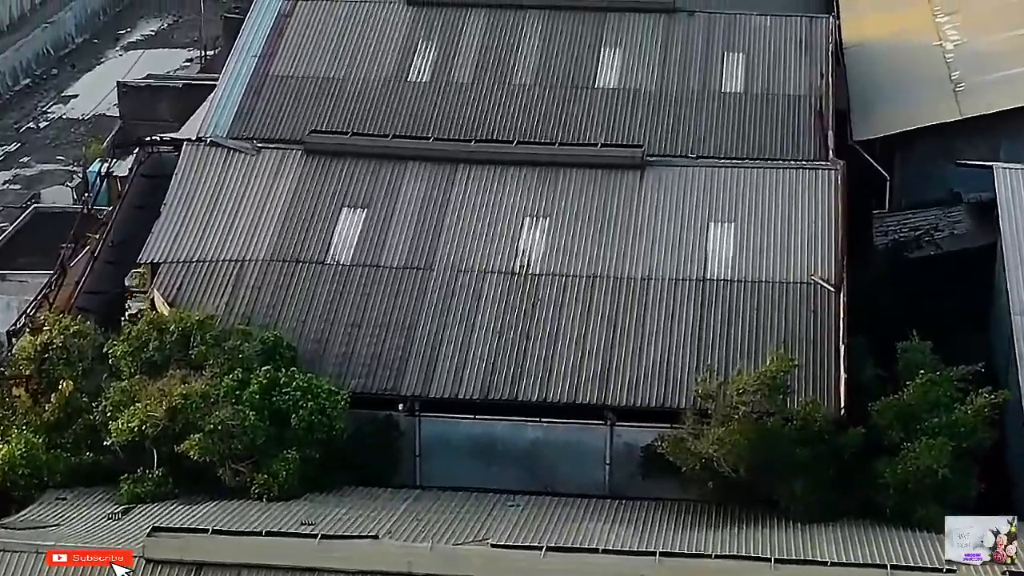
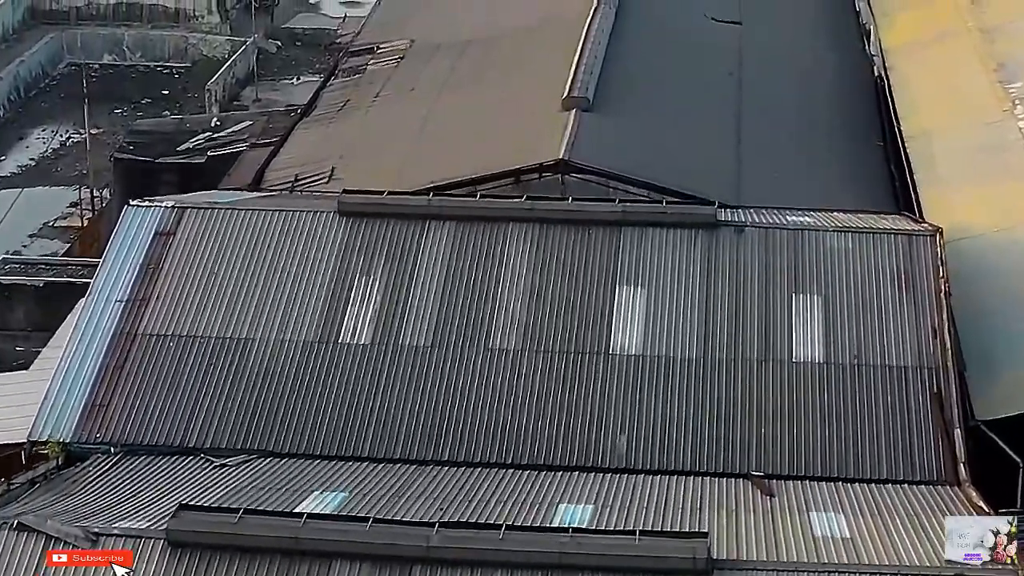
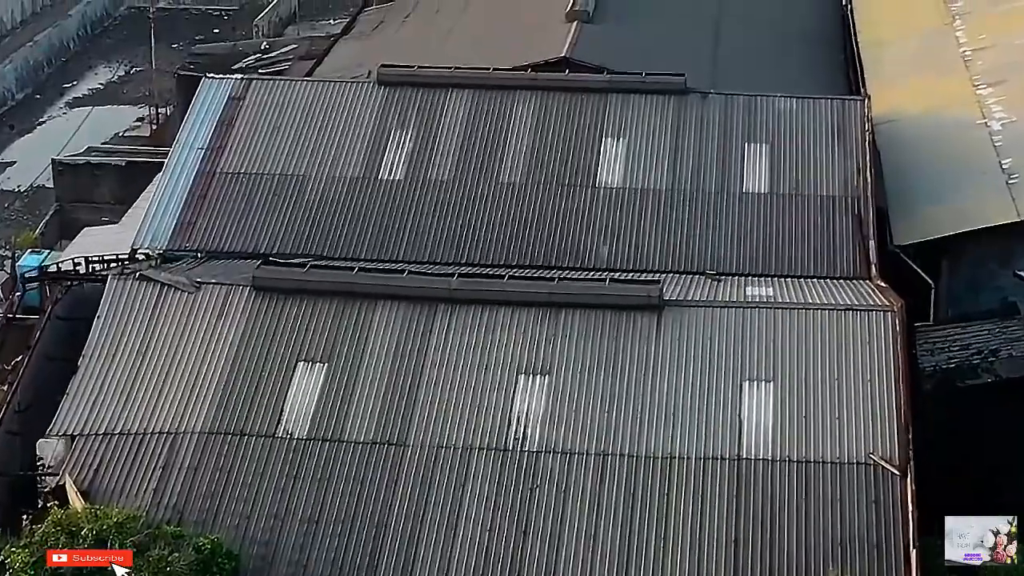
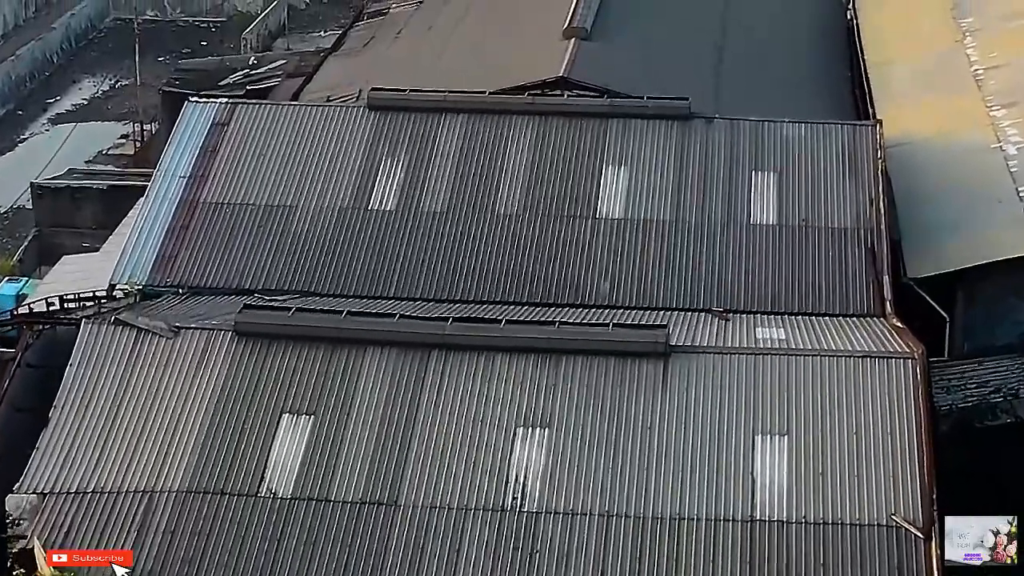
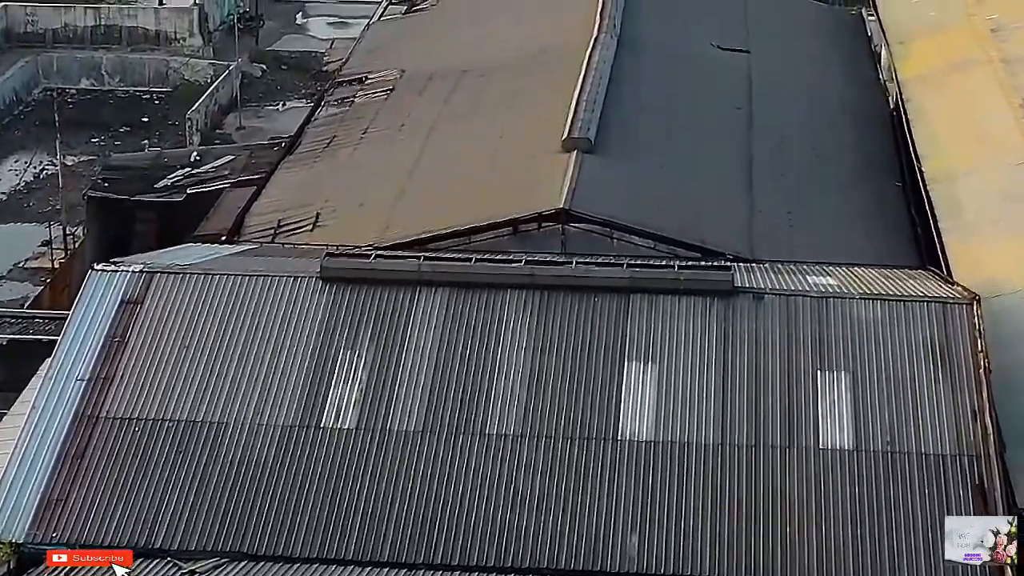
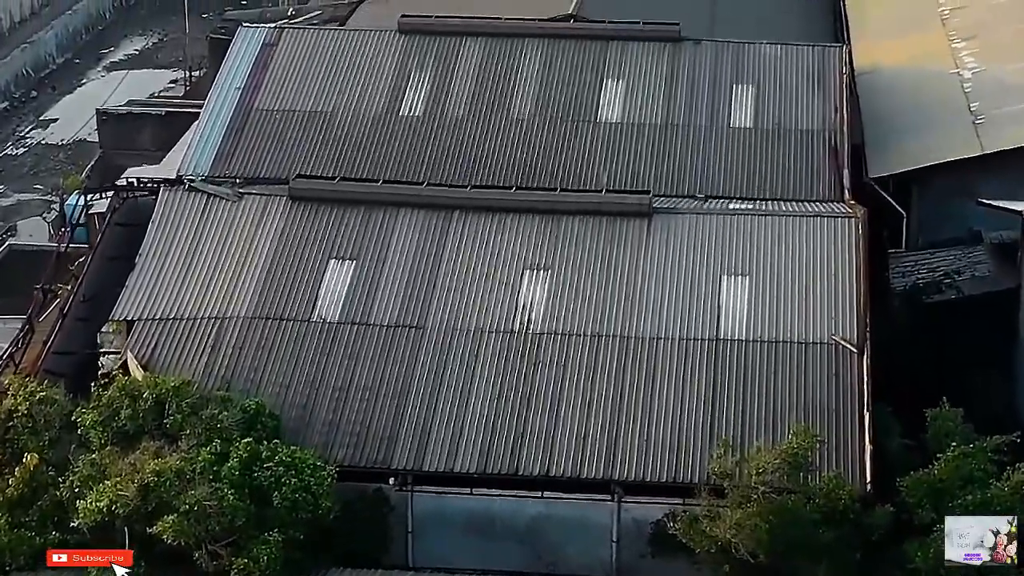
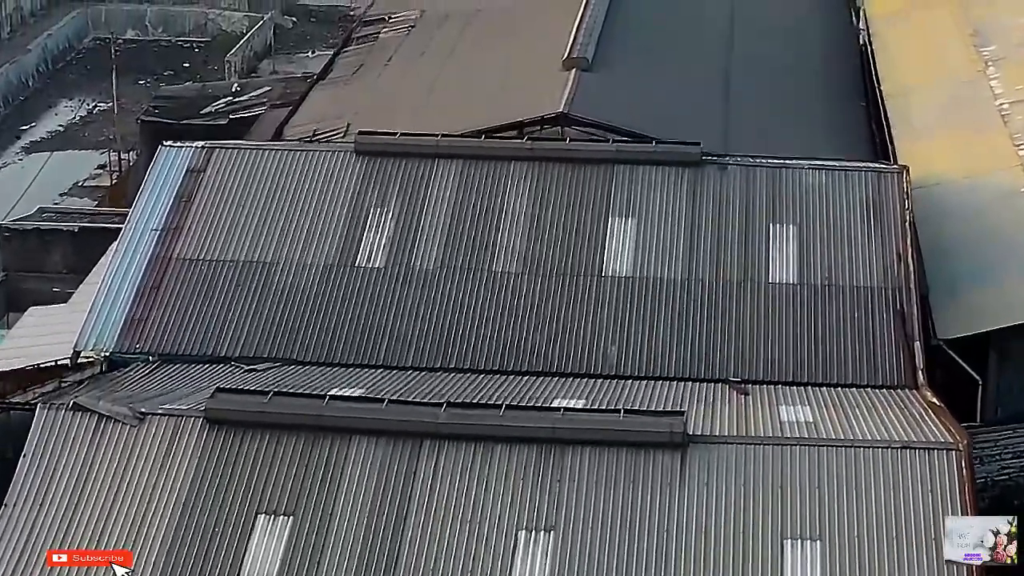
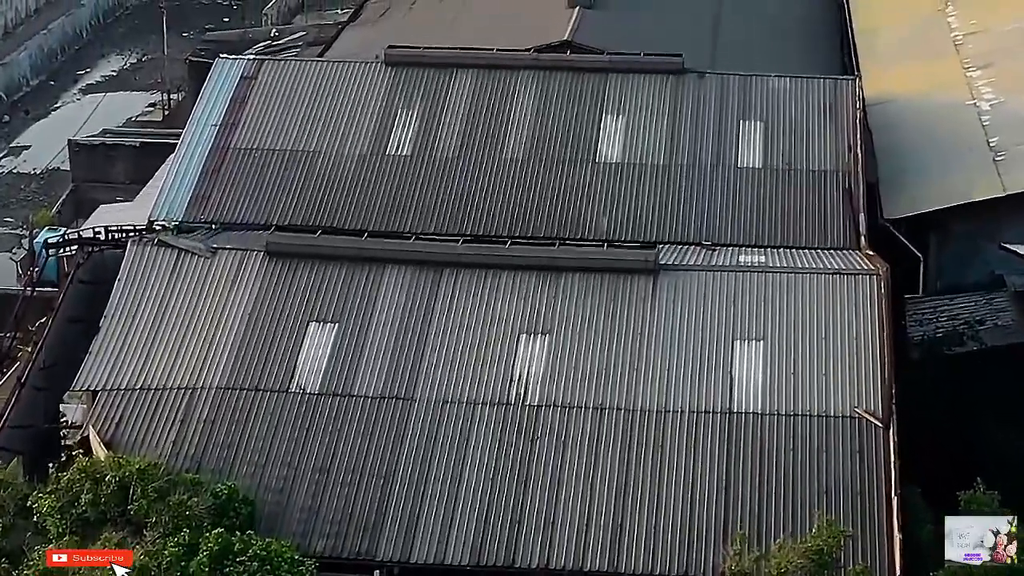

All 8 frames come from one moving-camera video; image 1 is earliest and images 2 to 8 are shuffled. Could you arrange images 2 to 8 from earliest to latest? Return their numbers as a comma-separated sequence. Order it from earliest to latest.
6, 8, 3, 4, 7, 2, 5
